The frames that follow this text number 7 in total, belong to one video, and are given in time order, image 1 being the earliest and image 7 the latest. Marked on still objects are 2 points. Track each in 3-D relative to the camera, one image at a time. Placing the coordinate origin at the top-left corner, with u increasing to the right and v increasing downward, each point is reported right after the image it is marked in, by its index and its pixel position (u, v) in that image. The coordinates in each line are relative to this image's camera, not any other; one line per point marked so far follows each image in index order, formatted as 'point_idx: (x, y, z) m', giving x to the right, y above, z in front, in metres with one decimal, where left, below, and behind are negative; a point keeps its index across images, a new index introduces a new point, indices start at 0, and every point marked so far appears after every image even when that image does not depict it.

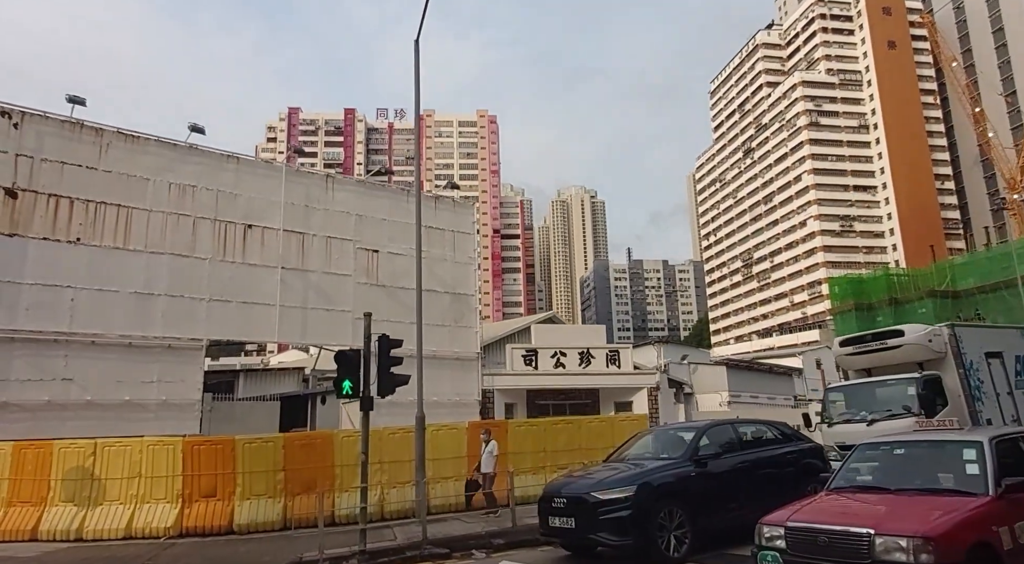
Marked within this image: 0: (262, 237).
0: (-7.1, +1.3, +17.8) m
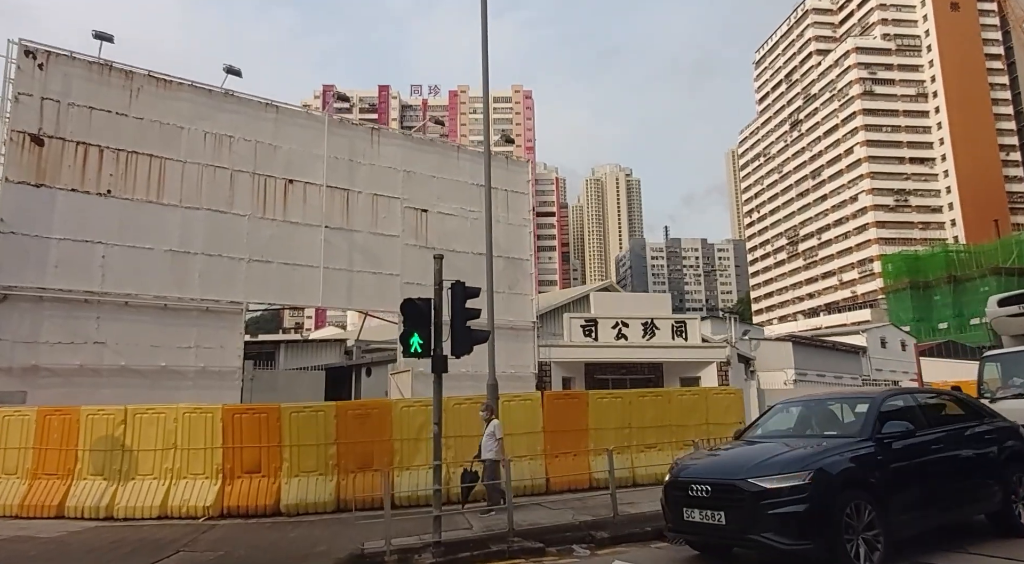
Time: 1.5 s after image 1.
0: (-5.5, +2.4, +16.4) m
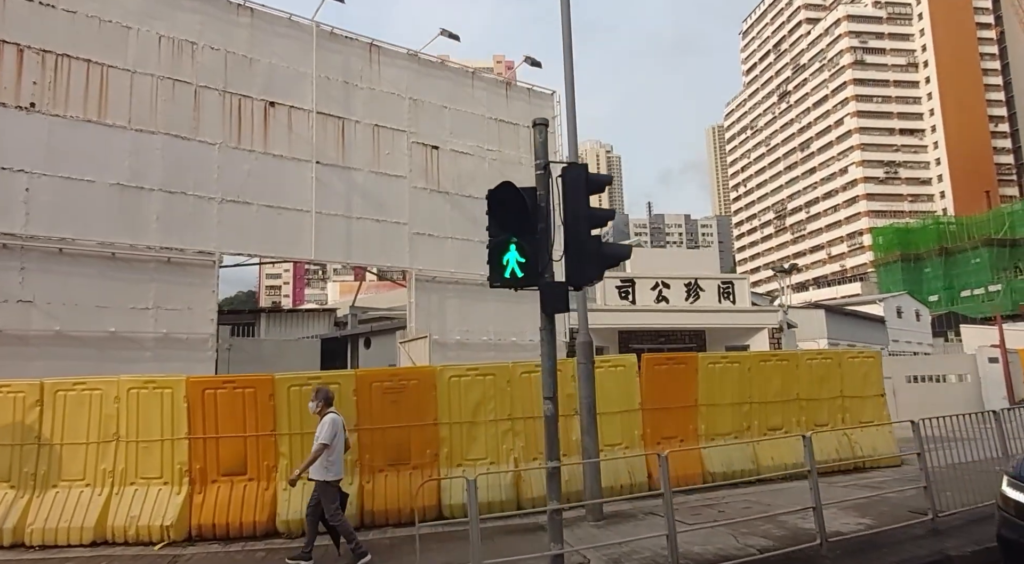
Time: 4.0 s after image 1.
0: (-4.7, +3.5, +13.2) m
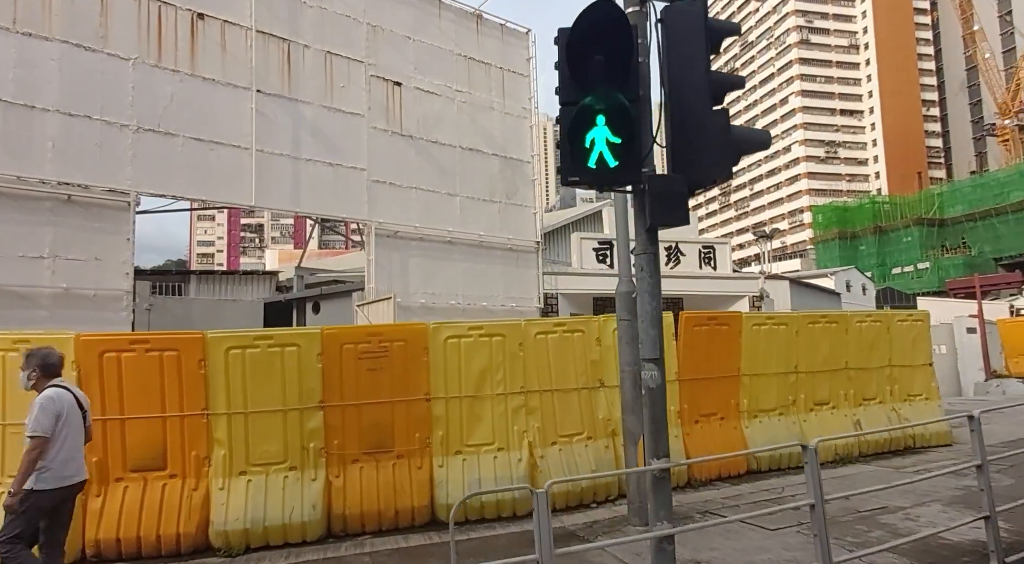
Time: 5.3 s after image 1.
0: (-5.1, +4.4, +11.0) m
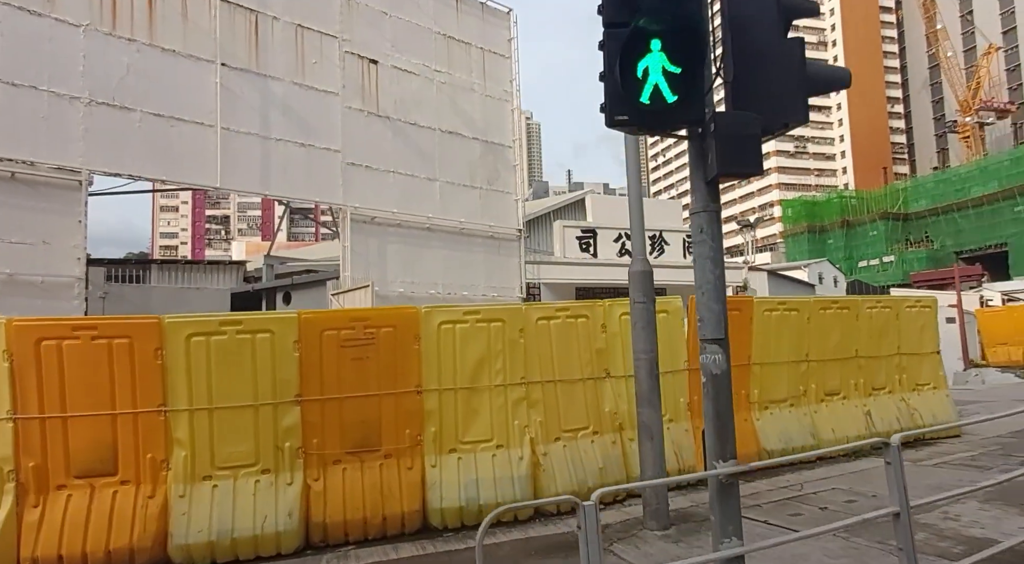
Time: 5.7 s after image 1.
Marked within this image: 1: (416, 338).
0: (-5.3, +4.6, +10.2) m
1: (-0.7, -0.4, +4.5) m
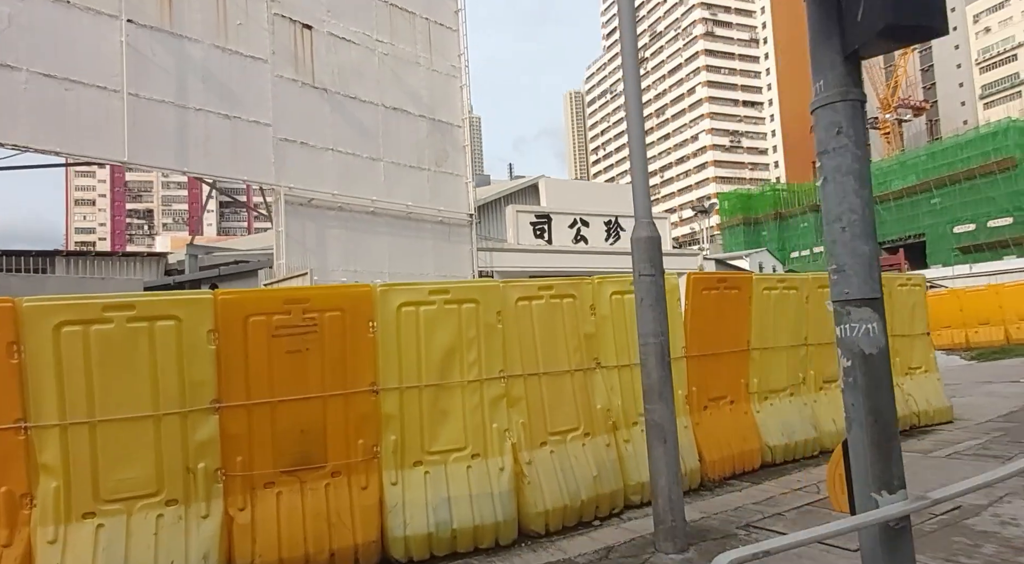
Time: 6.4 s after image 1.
0: (-6.0, +4.7, +8.8) m
1: (-0.8, -0.2, +3.6) m
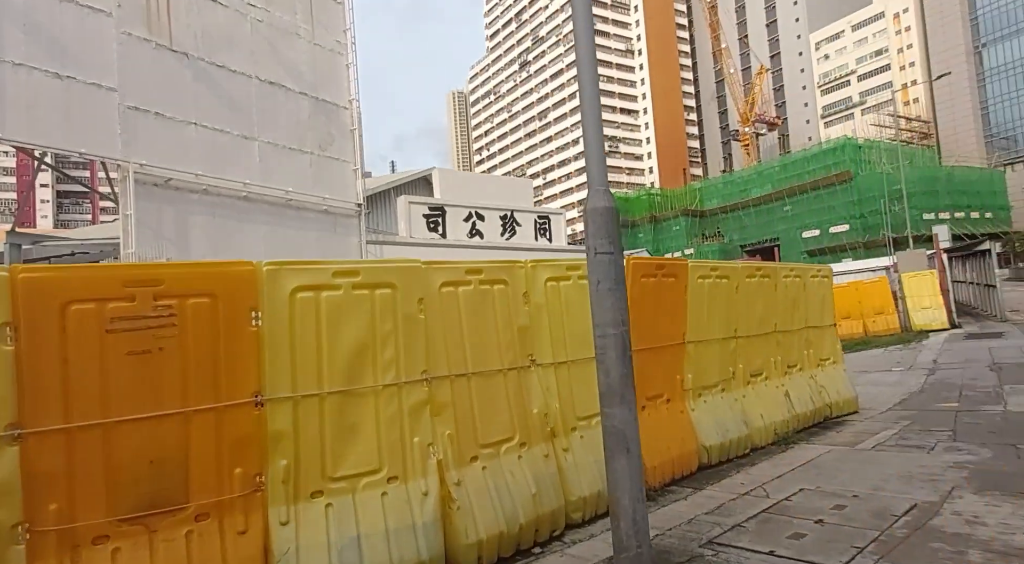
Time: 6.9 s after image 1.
0: (-7.2, +4.8, +6.8) m
1: (-1.1, -0.1, +2.7) m
